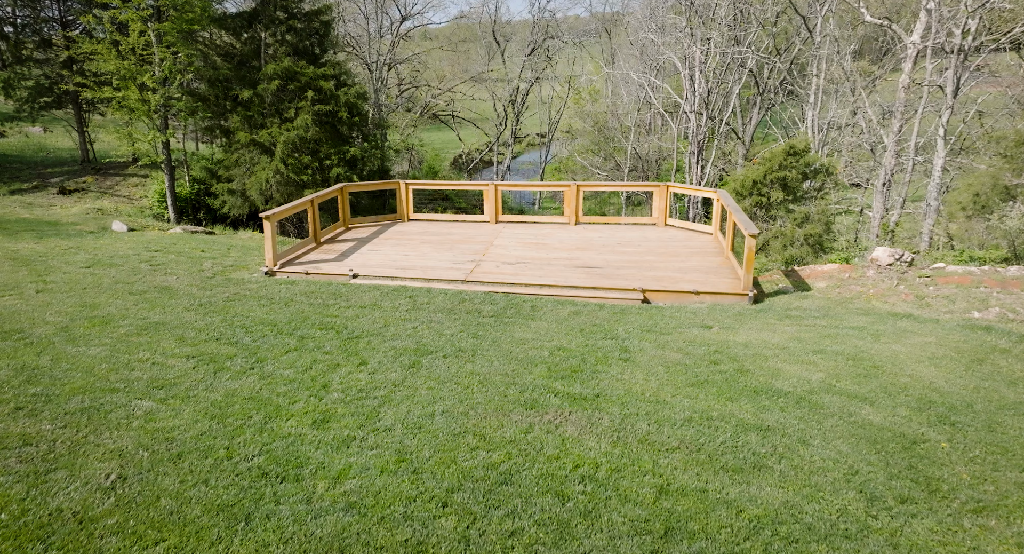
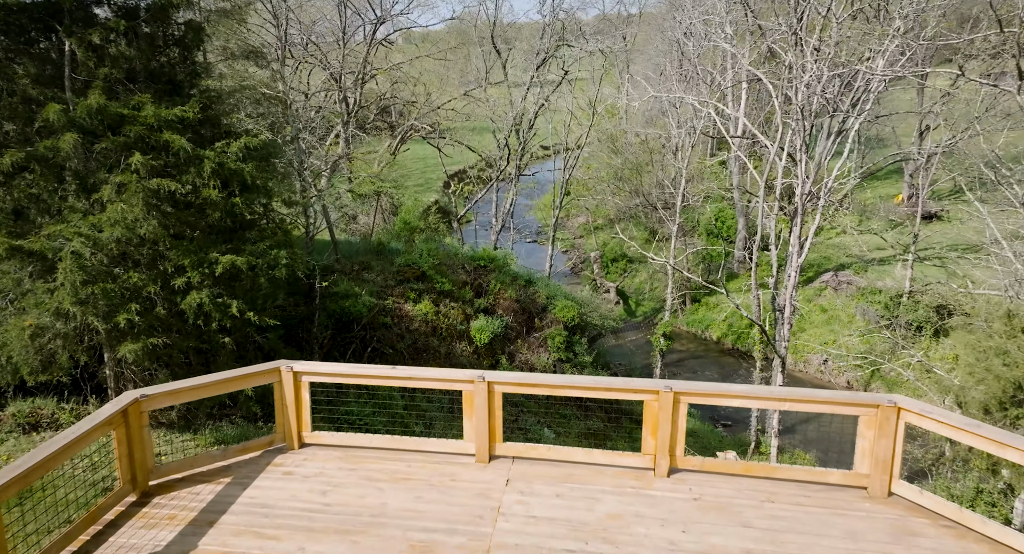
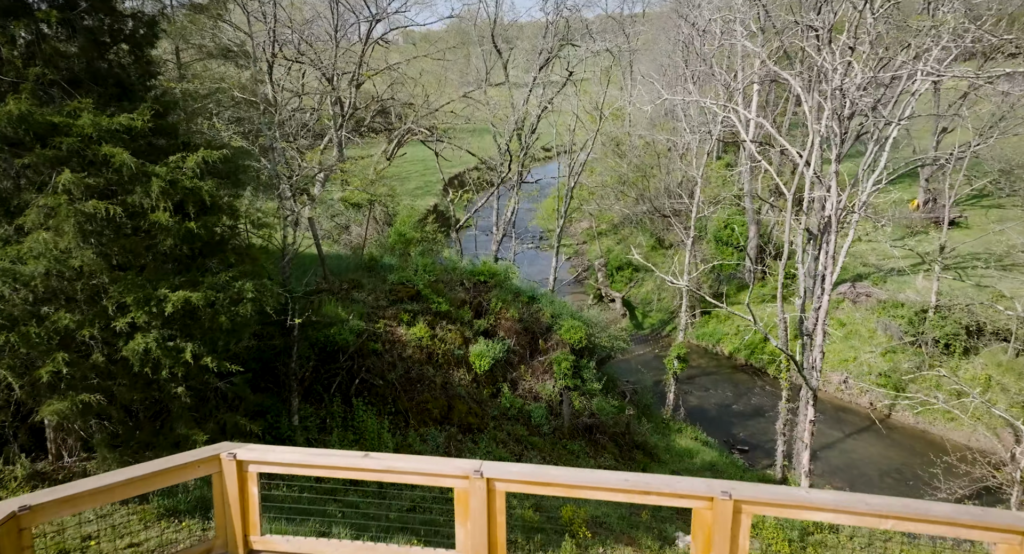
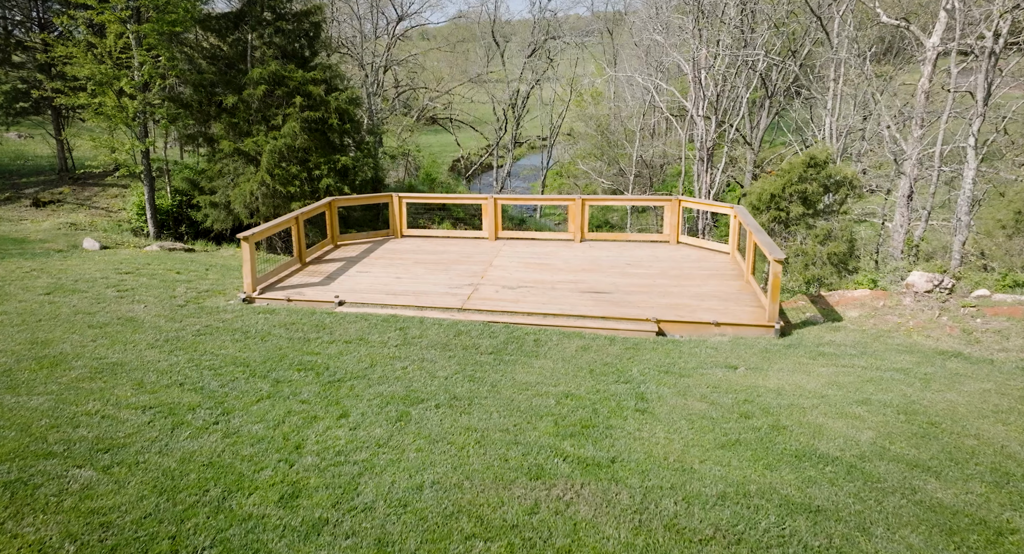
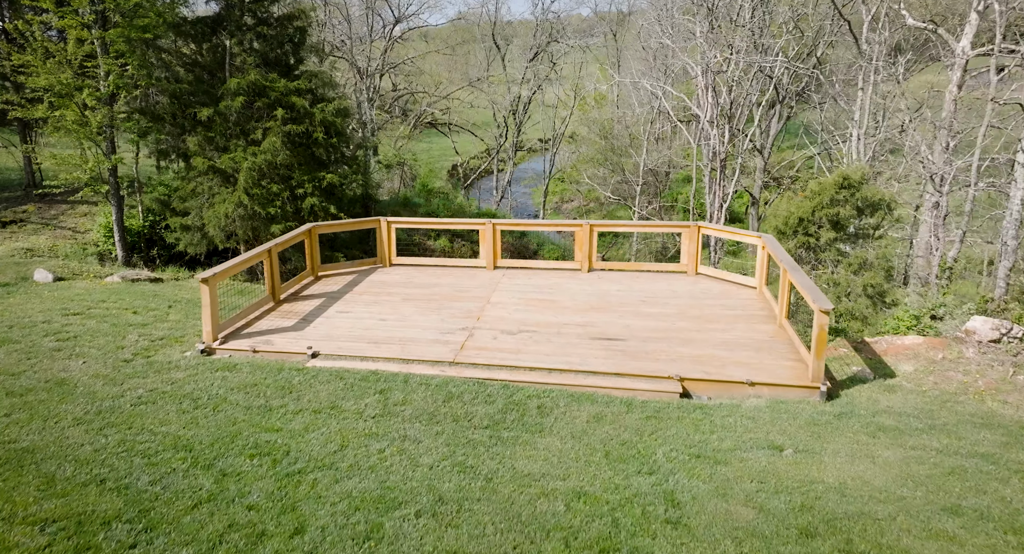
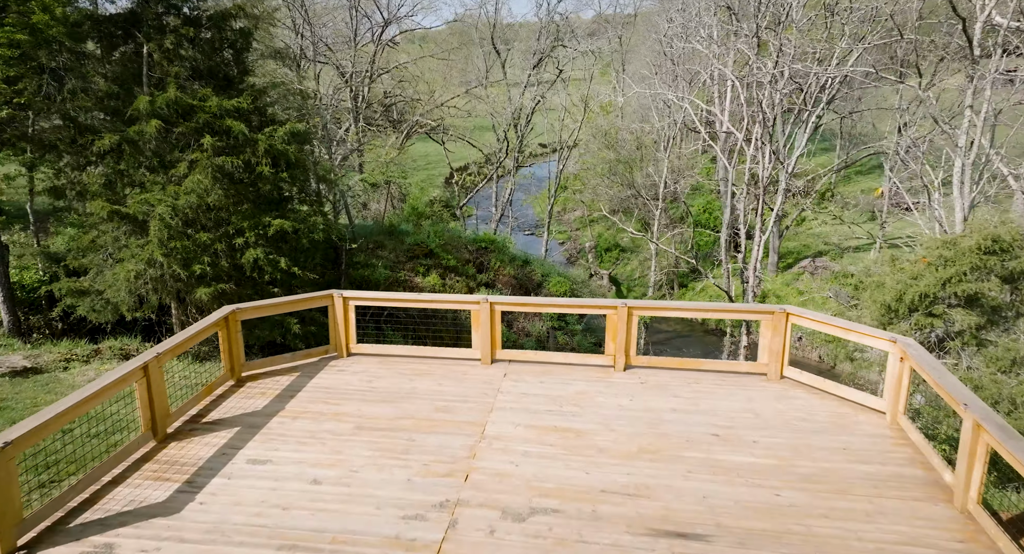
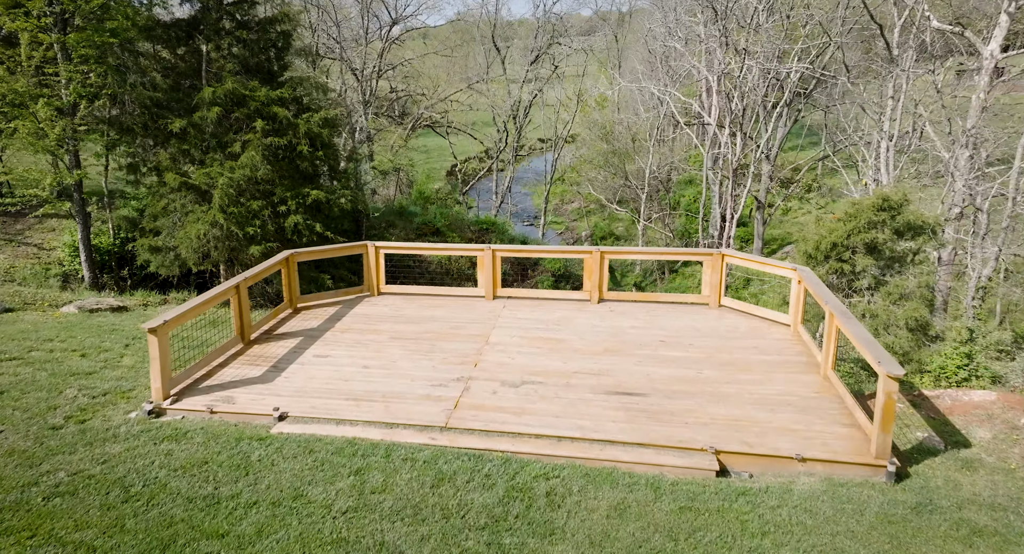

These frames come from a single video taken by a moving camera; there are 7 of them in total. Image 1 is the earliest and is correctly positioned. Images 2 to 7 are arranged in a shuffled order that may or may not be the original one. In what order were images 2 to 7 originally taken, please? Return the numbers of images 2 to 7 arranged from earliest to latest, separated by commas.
4, 5, 7, 6, 2, 3
